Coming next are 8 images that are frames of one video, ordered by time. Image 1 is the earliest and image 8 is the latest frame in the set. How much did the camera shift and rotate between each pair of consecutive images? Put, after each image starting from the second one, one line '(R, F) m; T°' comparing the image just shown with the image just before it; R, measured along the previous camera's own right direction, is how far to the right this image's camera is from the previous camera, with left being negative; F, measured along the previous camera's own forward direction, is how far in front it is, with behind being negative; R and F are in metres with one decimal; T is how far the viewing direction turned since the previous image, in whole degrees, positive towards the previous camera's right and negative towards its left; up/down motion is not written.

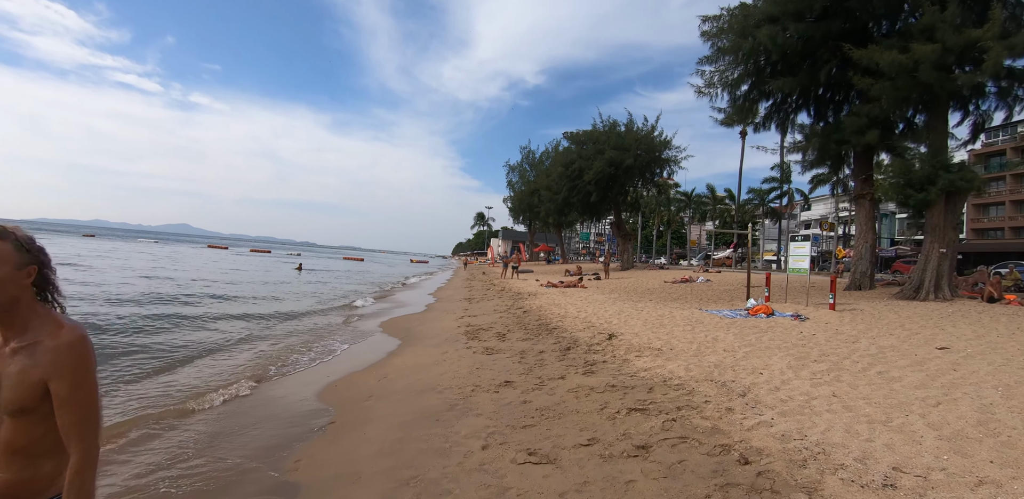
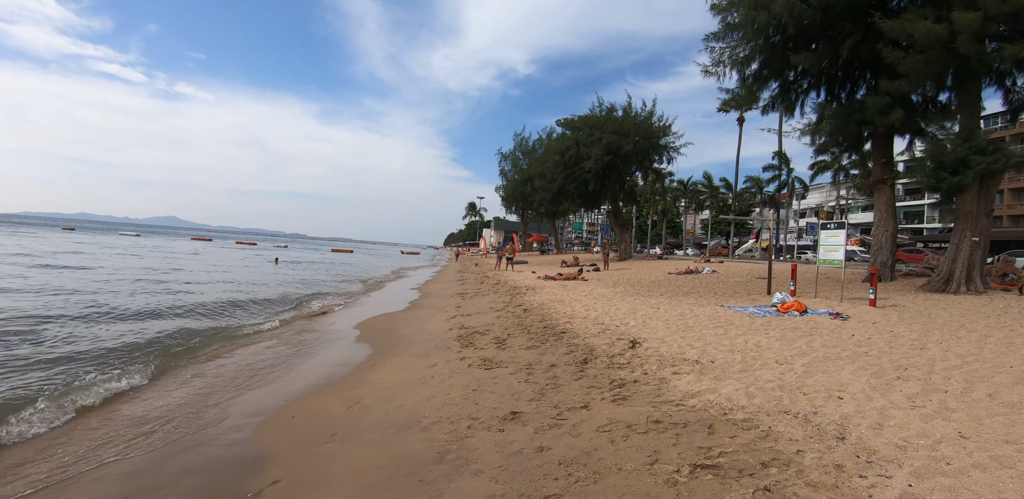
(-0.2, +1.5) m; +1°
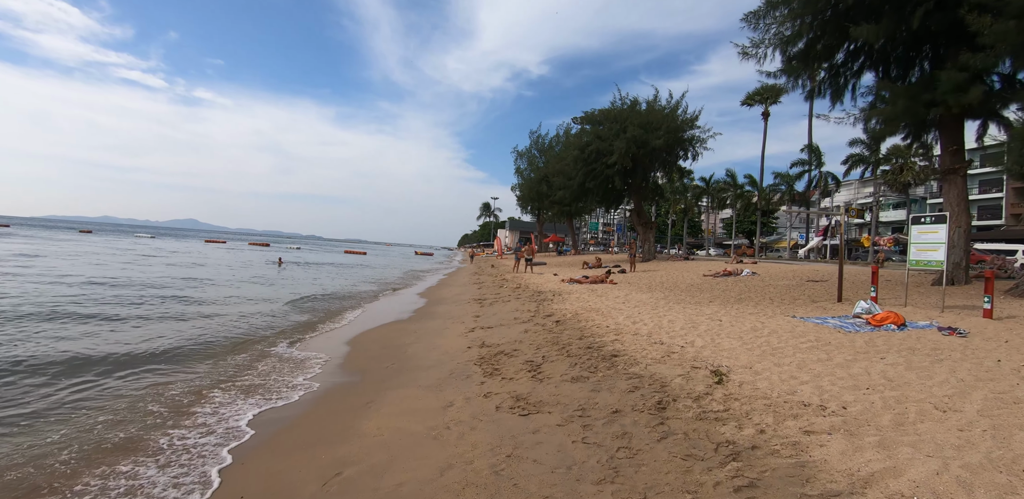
(-0.3, +1.7) m; -2°
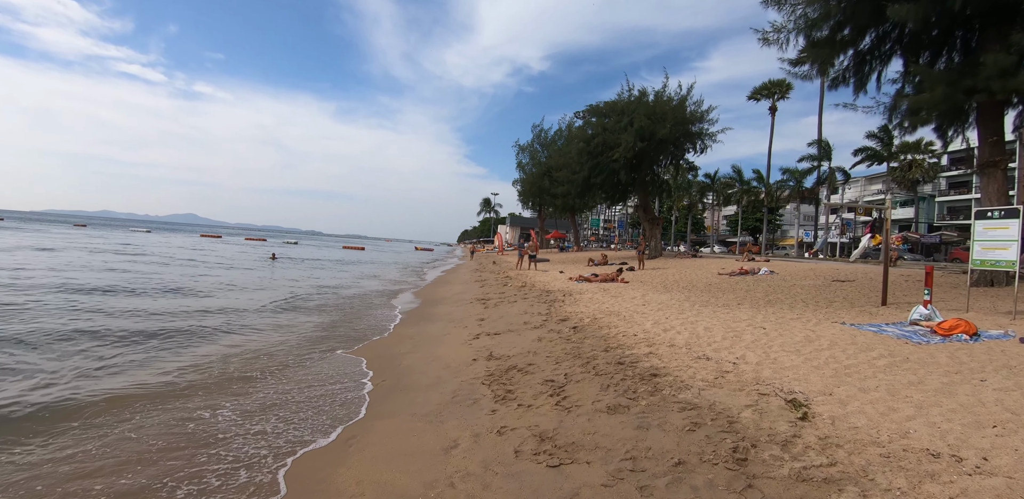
(-0.2, +1.1) m; 0°
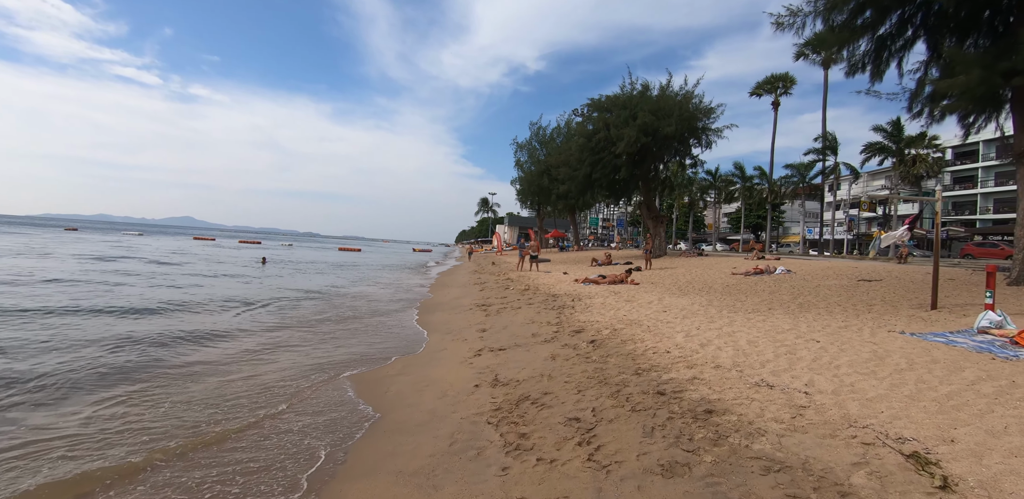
(-0.1, +1.1) m; 0°
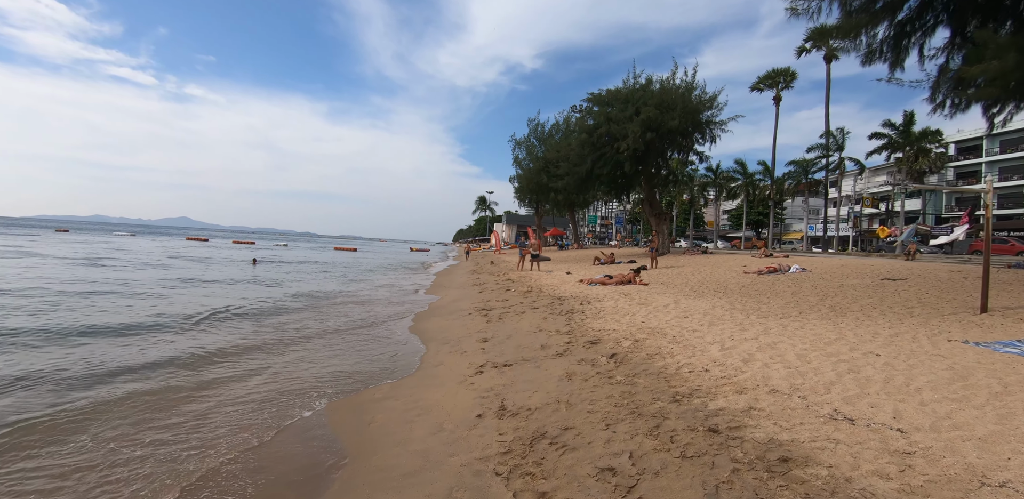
(-0.1, +0.9) m; 0°
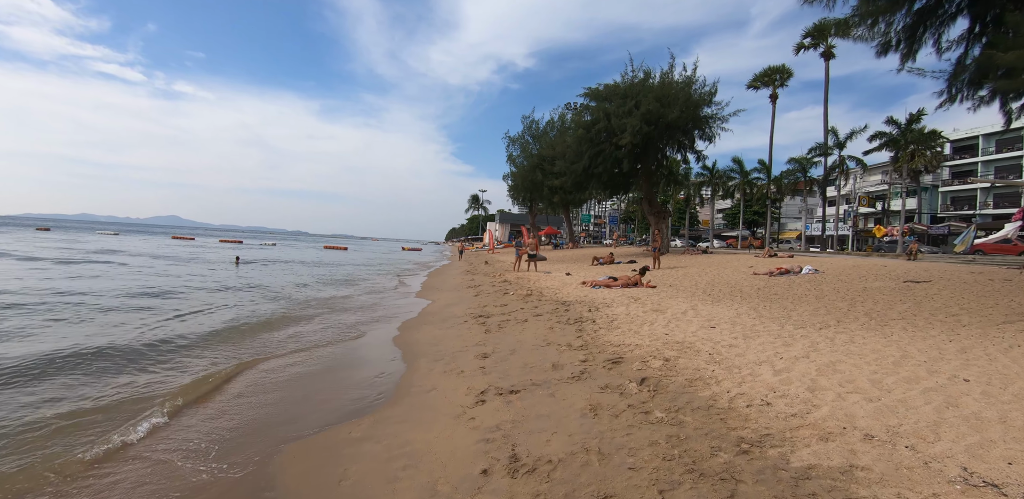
(-0.2, +1.0) m; +1°
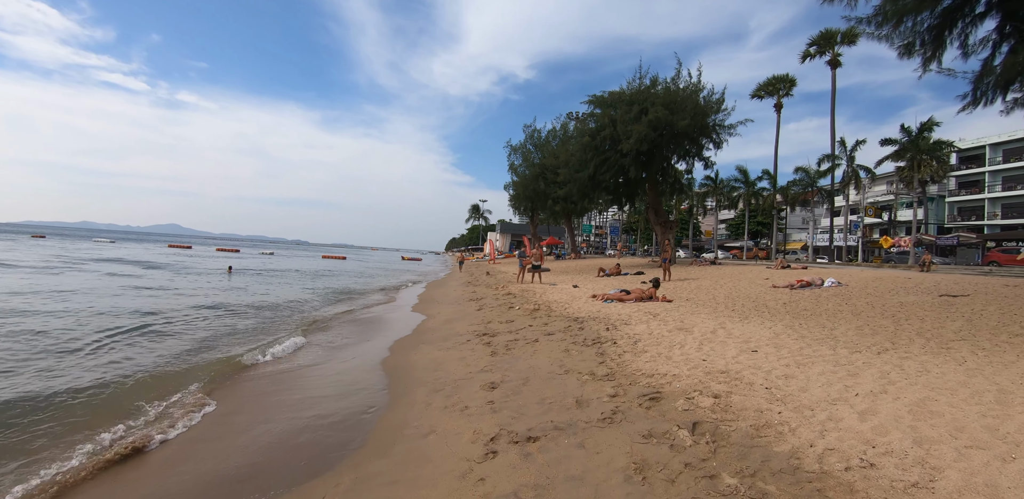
(-0.2, +0.9) m; 0°
